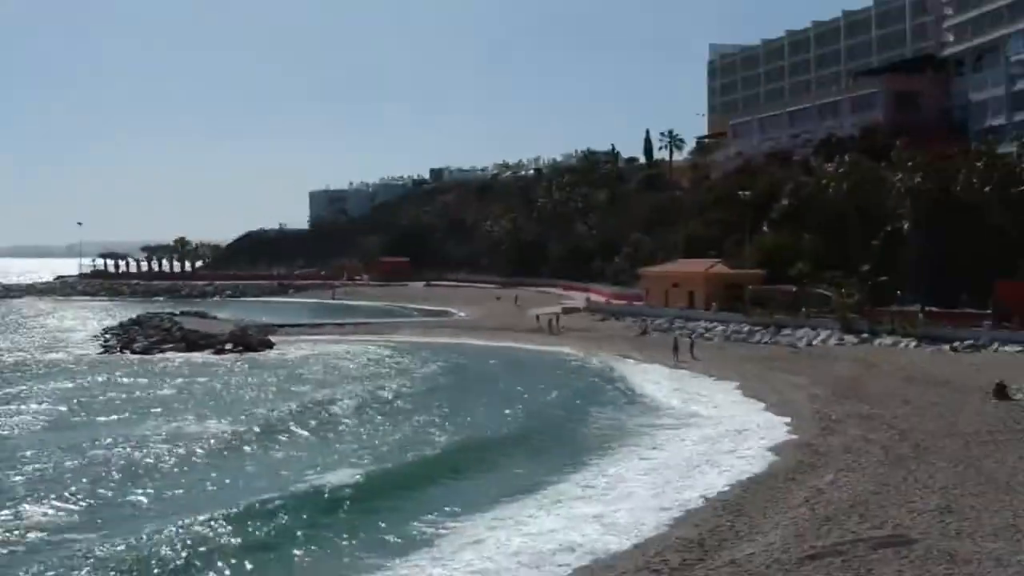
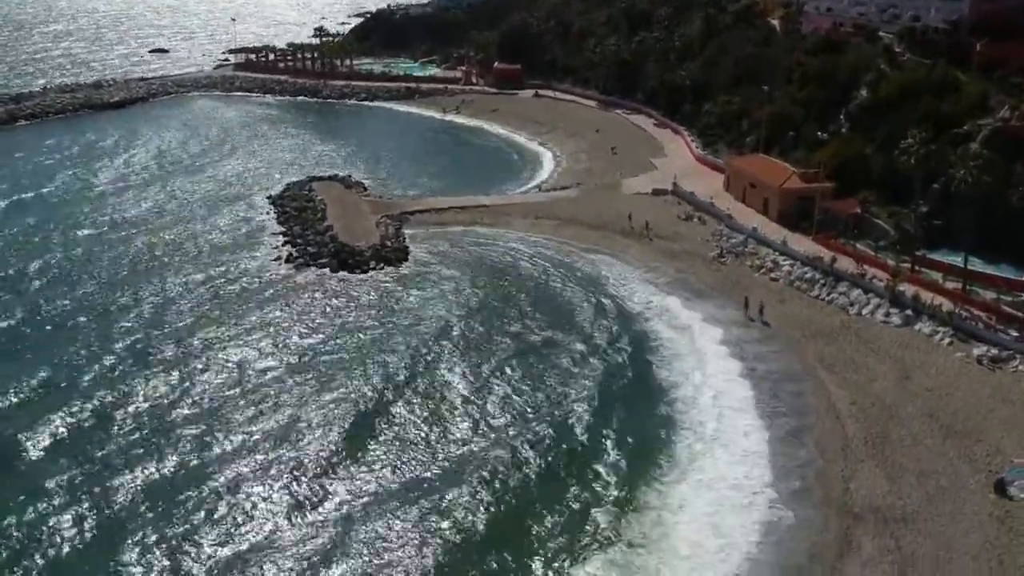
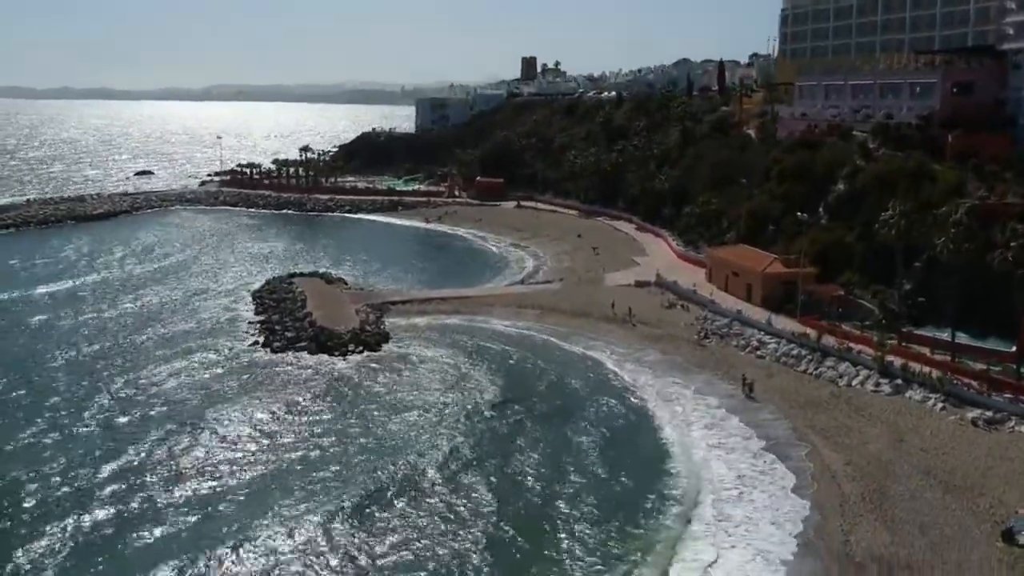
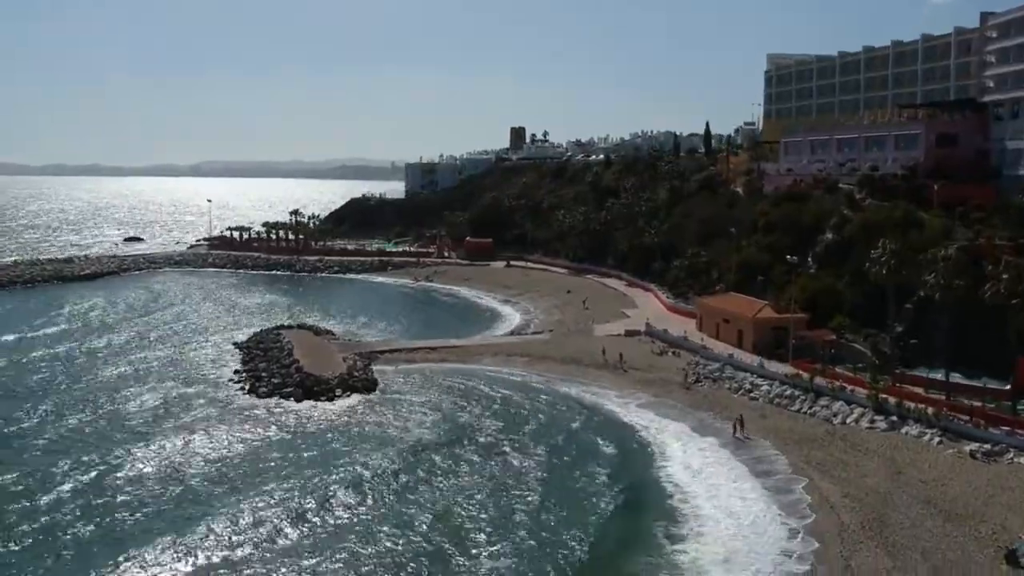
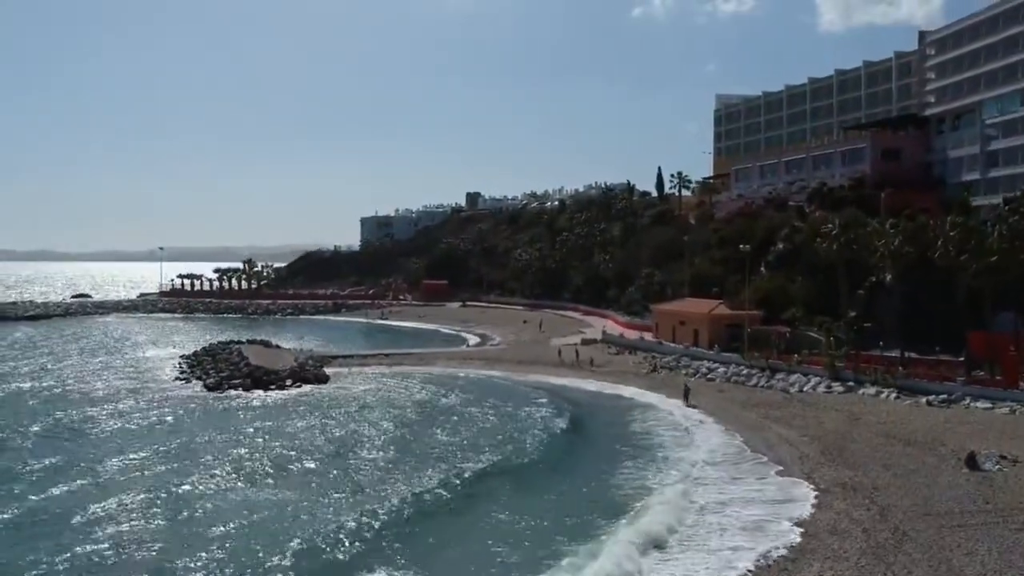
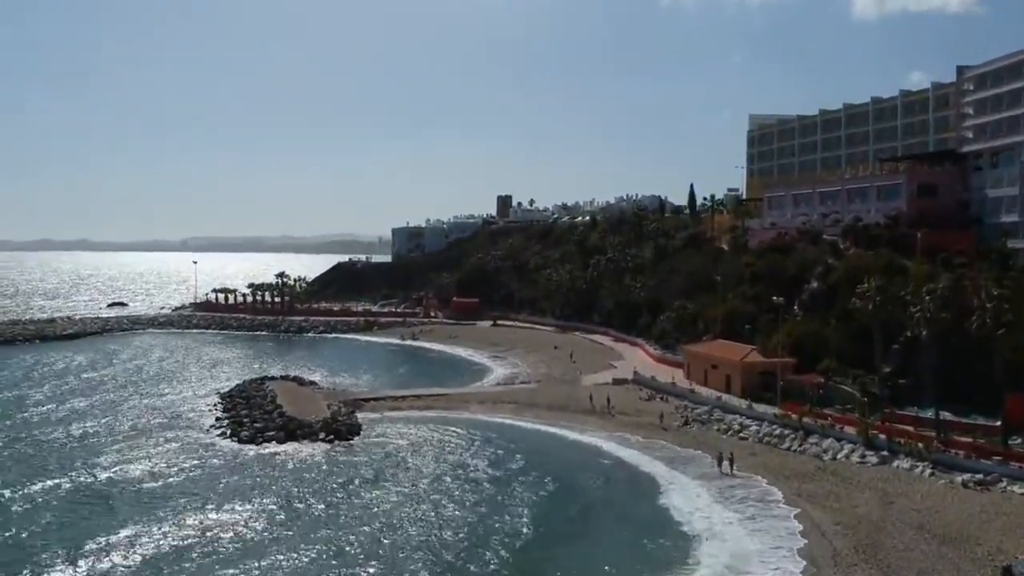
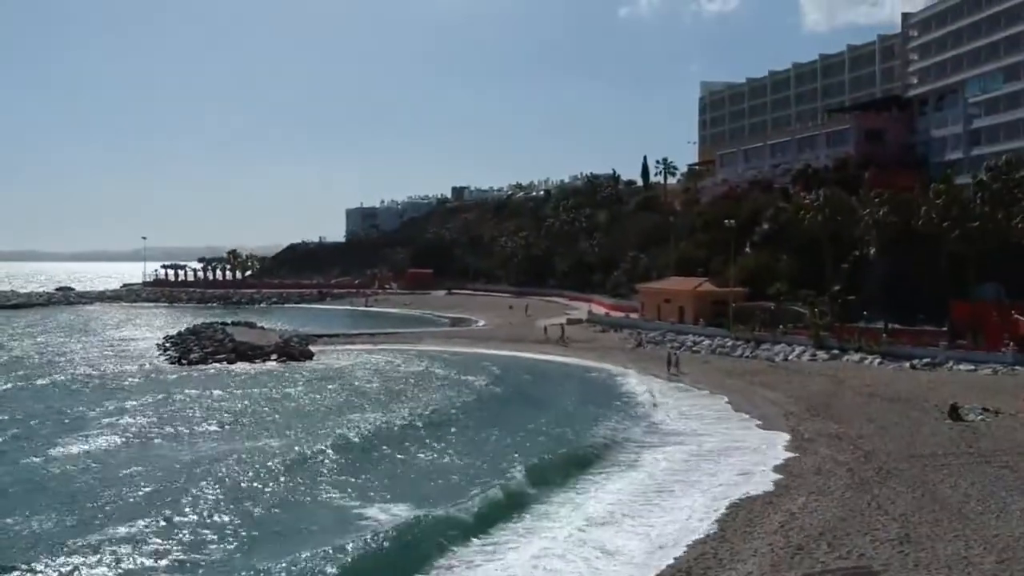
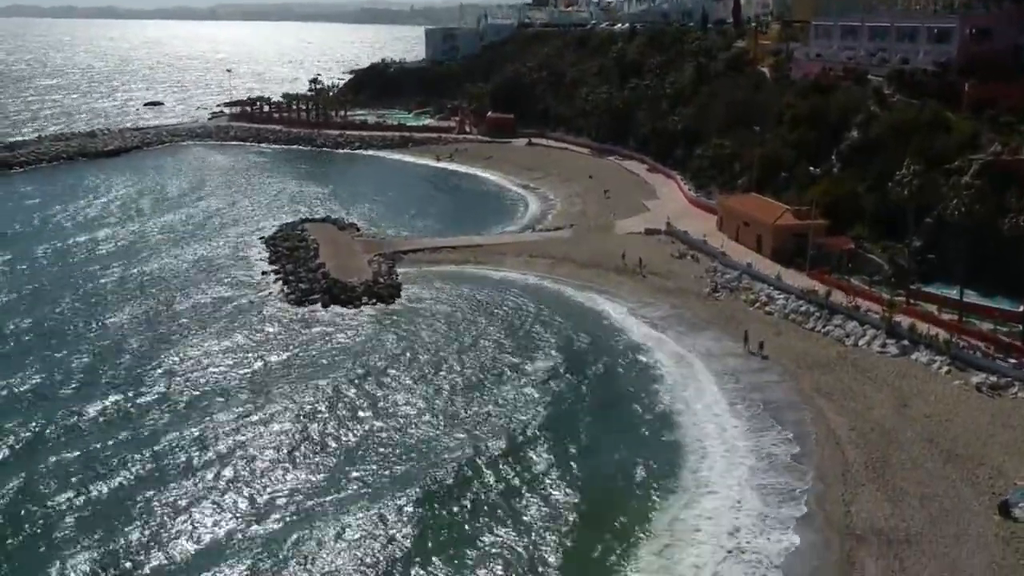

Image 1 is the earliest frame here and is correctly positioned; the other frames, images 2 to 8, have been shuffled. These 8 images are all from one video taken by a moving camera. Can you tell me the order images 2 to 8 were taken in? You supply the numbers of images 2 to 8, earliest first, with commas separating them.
7, 5, 6, 4, 3, 8, 2
